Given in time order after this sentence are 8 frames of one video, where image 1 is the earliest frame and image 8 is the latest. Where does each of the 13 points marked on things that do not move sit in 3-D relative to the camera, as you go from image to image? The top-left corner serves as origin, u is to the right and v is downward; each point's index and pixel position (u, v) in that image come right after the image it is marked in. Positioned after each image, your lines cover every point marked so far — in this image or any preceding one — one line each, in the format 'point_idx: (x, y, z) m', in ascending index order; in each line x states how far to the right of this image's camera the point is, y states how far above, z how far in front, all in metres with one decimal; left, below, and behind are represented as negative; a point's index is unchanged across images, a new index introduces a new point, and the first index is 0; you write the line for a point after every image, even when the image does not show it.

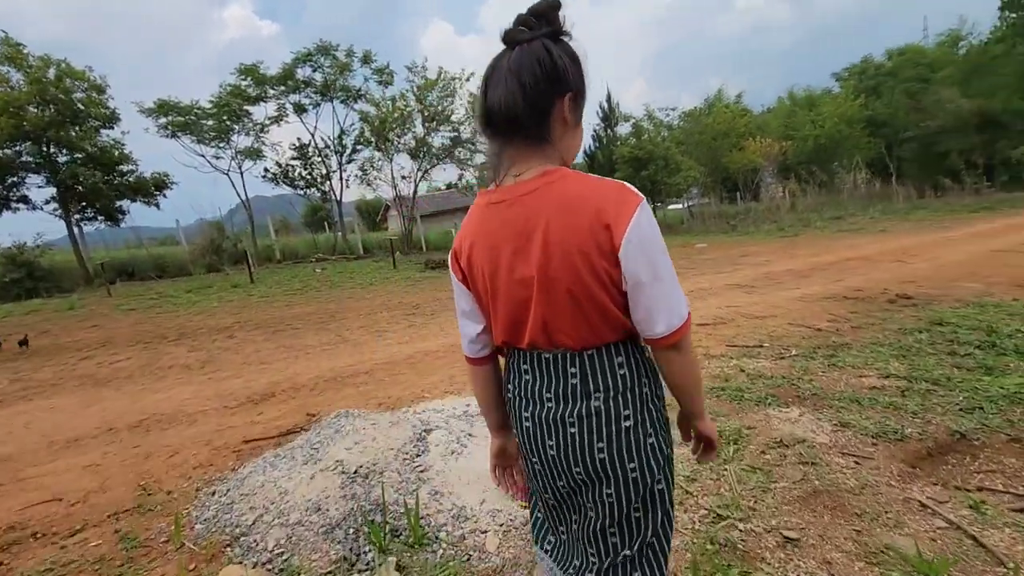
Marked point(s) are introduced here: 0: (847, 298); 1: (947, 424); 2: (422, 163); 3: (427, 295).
0: (+4.5, -0.1, +6.8) m
1: (+2.3, -0.7, +2.8) m
2: (-3.2, +4.6, +19.2) m
3: (-1.7, -0.1, +10.2) m
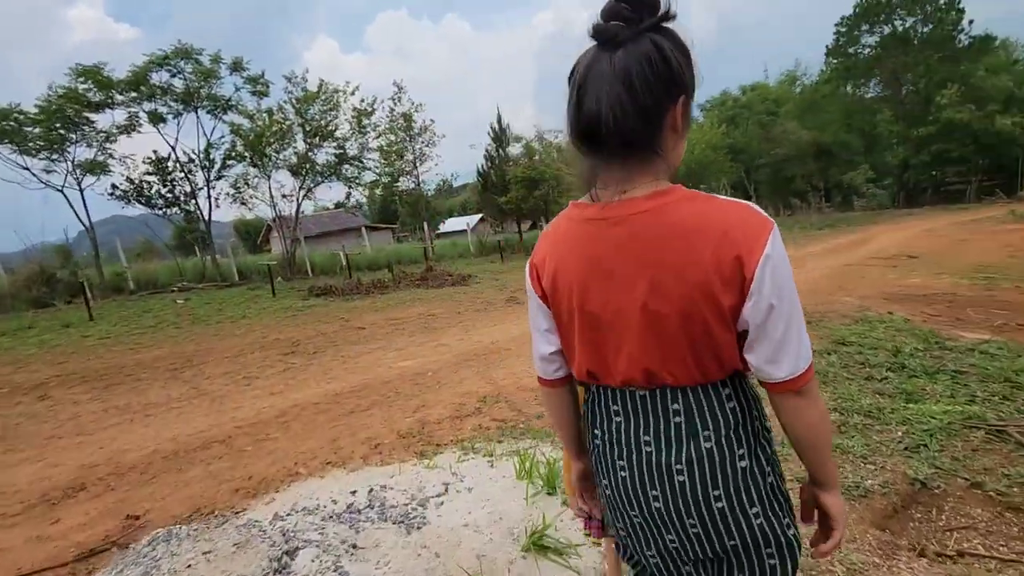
0: (+3.2, -0.4, +6.9) m
1: (+1.9, -0.9, +2.5) m
2: (-7.0, +3.6, +17.6) m
3: (-3.5, -0.7, +9.0) m
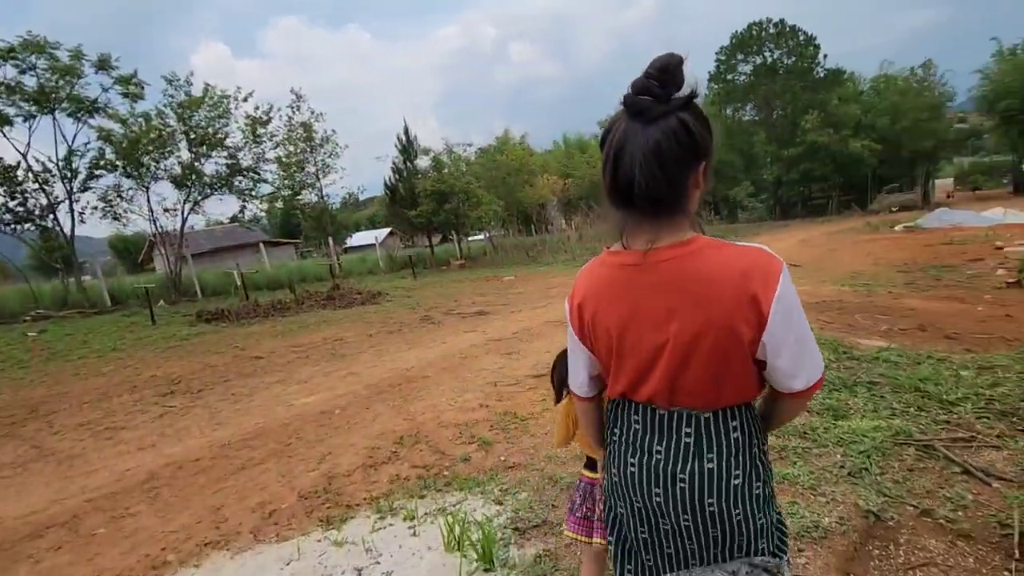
0: (+2.1, -0.6, +7.0) m
1: (+1.6, -1.0, +2.4) m
2: (-9.8, +2.9, +15.9) m
3: (-4.8, -1.1, +7.9) m
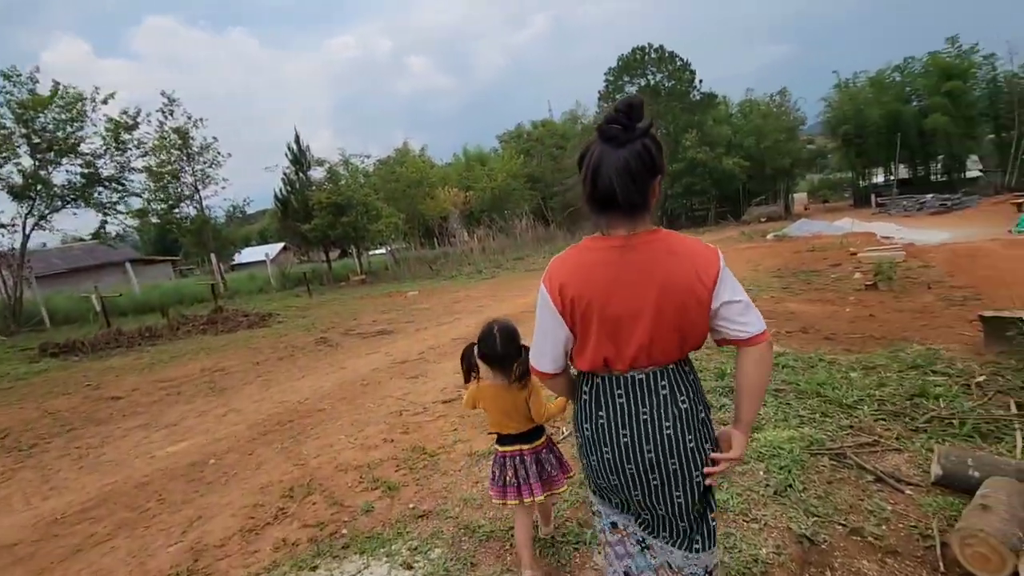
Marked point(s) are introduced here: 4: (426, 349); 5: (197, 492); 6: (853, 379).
0: (+0.9, -0.7, +6.9) m
1: (+1.2, -1.0, +2.3) m
2: (-12.5, +2.1, +13.6) m
3: (-6.1, -1.5, +6.6) m
4: (-1.2, -0.9, +7.6) m
5: (-2.2, -1.4, +3.6) m
6: (+2.7, -0.7, +4.2) m
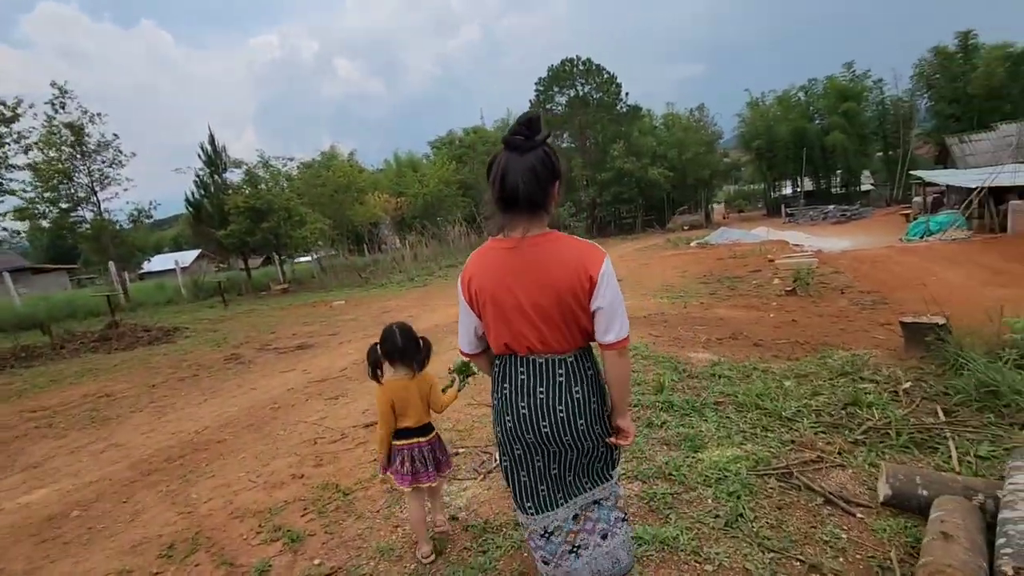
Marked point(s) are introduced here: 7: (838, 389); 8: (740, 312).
0: (0.0, -0.9, +6.6) m
1: (+0.9, -1.1, +2.1) m
2: (-14.2, +1.8, +11.6) m
3: (-6.8, -1.7, +5.4) m
4: (-2.2, -1.0, +7.0) m
5: (-2.6, -1.5, +2.9) m
6: (+2.2, -0.8, +4.2) m
7: (+2.5, -0.8, +4.1) m
8: (+3.9, -0.4, +8.9) m
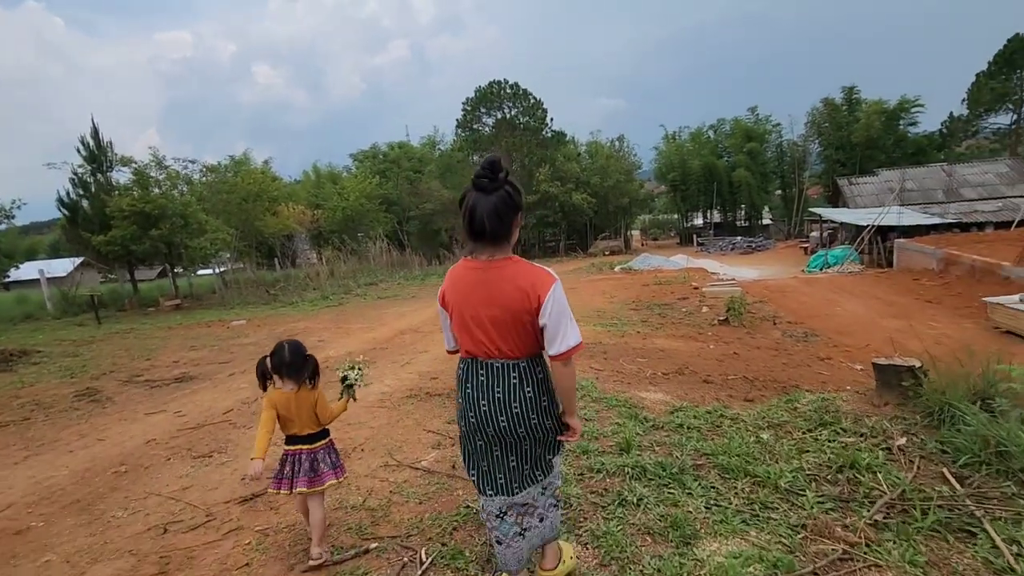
0: (-0.8, -1.2, +5.6) m
1: (+0.8, -1.2, +1.3) m
2: (-15.5, +1.7, +8.6) m
3: (-7.4, -1.7, +3.4) m
4: (-3.0, -1.3, +5.7) m
5: (-2.8, -1.6, +1.6) m
6: (+1.7, -1.1, +3.6) m
7: (+2.1, -1.1, +3.5) m
8: (+2.7, -0.9, +8.5) m
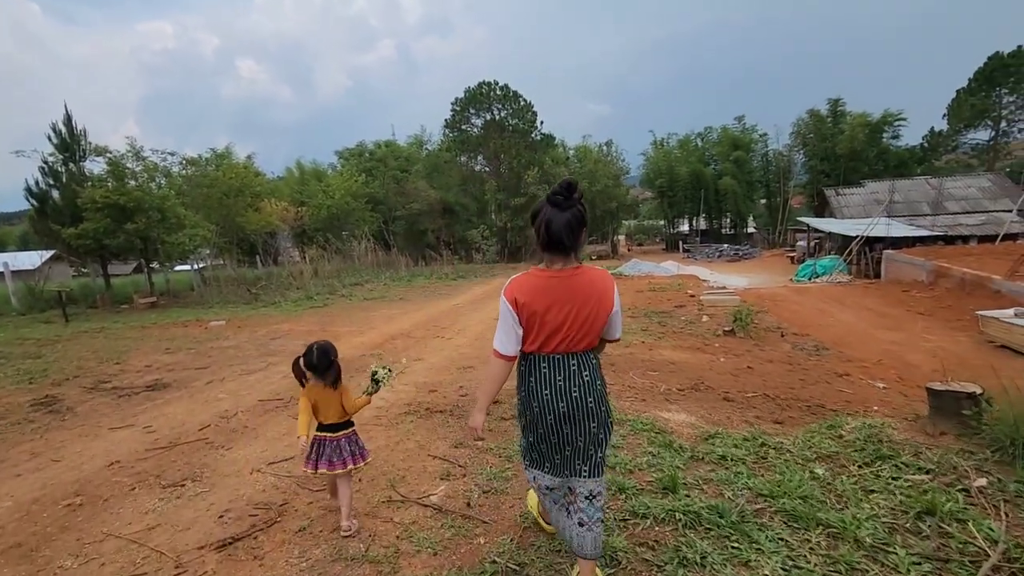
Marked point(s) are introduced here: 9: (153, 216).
0: (-0.7, -1.2, +5.1) m
1: (+1.0, -1.3, +0.9) m
2: (-15.4, +1.9, +7.7) m
3: (-7.2, -1.7, +2.7) m
4: (-2.9, -1.3, +5.1) m
5: (-2.6, -1.6, +1.0) m
6: (+1.9, -1.2, +3.1) m
7: (+2.2, -1.2, +3.1) m
8: (+2.7, -1.0, +8.1) m
9: (-12.2, +2.4, +17.8) m
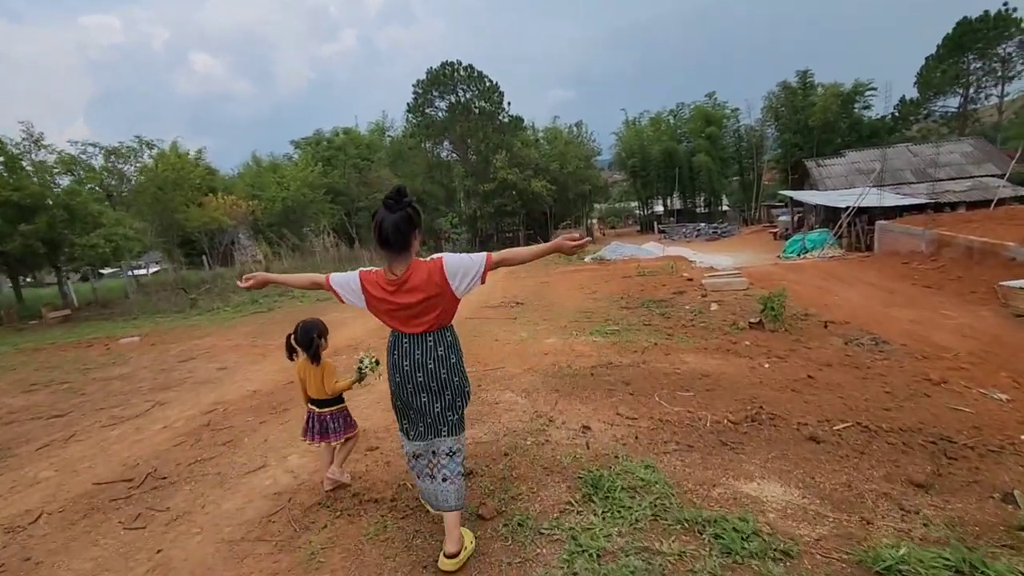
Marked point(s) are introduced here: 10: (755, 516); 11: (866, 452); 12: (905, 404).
0: (-0.8, -1.3, +3.1) m
1: (+1.1, -1.4, -1.1) m
2: (-15.8, +1.2, +4.8) m
3: (-7.2, -2.1, +0.4) m
4: (-3.0, -1.5, +3.0) m
5: (-2.5, -1.8, -1.1) m
6: (+1.9, -1.1, +1.2) m
7: (+2.2, -1.1, +1.2) m
8: (+2.4, -0.9, +6.2) m
9: (-13.1, +2.1, +15.1) m
10: (+1.2, -1.1, +2.6) m
11: (+2.4, -1.1, +3.7) m
12: (+3.5, -1.0, +4.6) m
